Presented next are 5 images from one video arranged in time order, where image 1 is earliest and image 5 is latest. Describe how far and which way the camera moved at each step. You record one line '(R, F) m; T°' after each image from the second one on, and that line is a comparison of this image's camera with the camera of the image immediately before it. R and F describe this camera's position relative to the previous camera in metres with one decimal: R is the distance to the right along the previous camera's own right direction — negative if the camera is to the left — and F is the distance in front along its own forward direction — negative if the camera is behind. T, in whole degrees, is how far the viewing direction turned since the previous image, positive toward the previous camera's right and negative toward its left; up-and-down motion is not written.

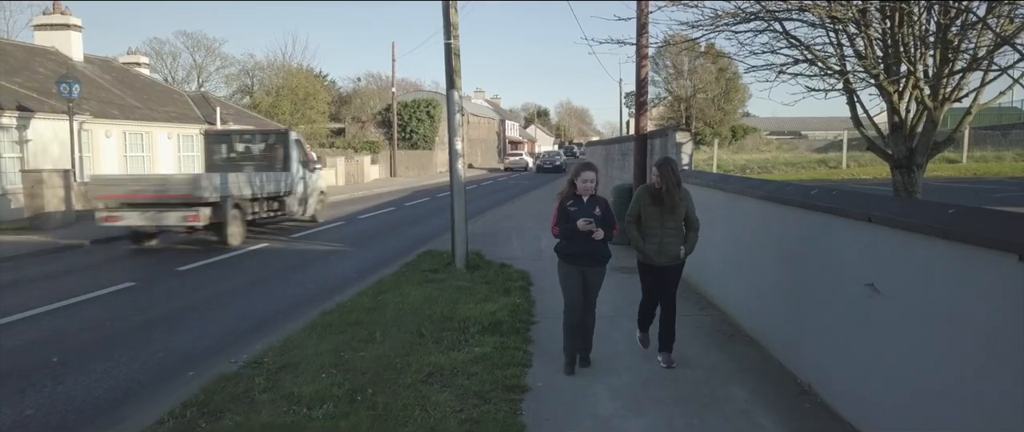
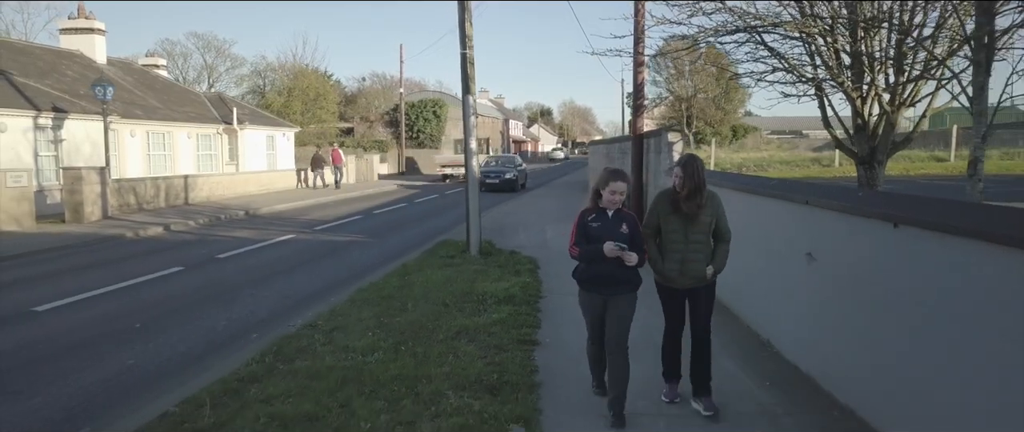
(-0.1, -1.1) m; 0°
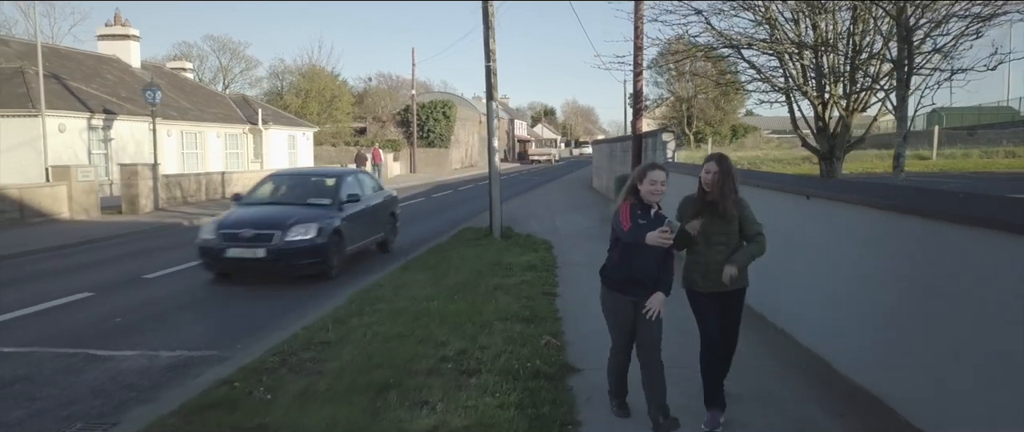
(-0.2, -1.8) m; 0°
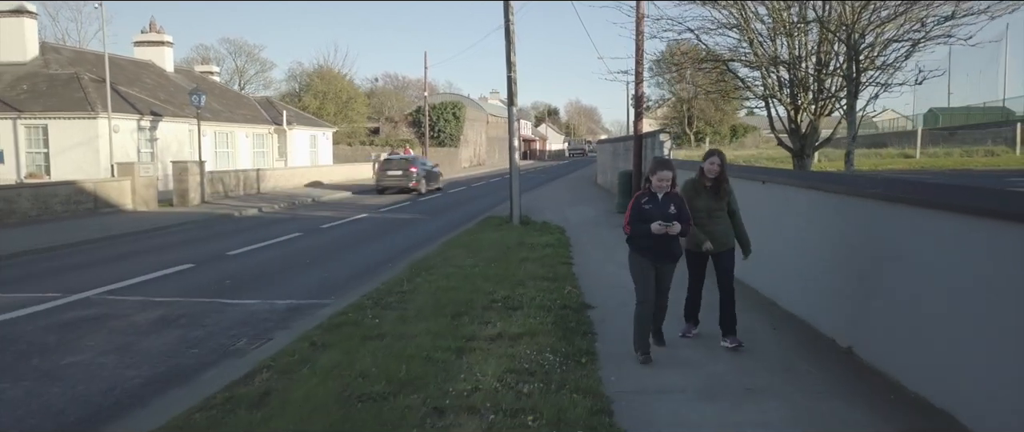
(-0.3, -1.9) m; 0°
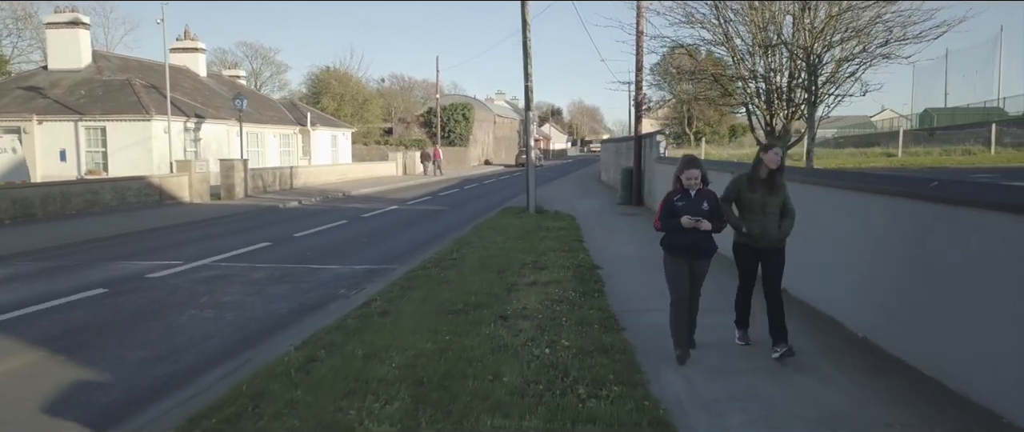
(-0.3, -2.3) m; 0°
